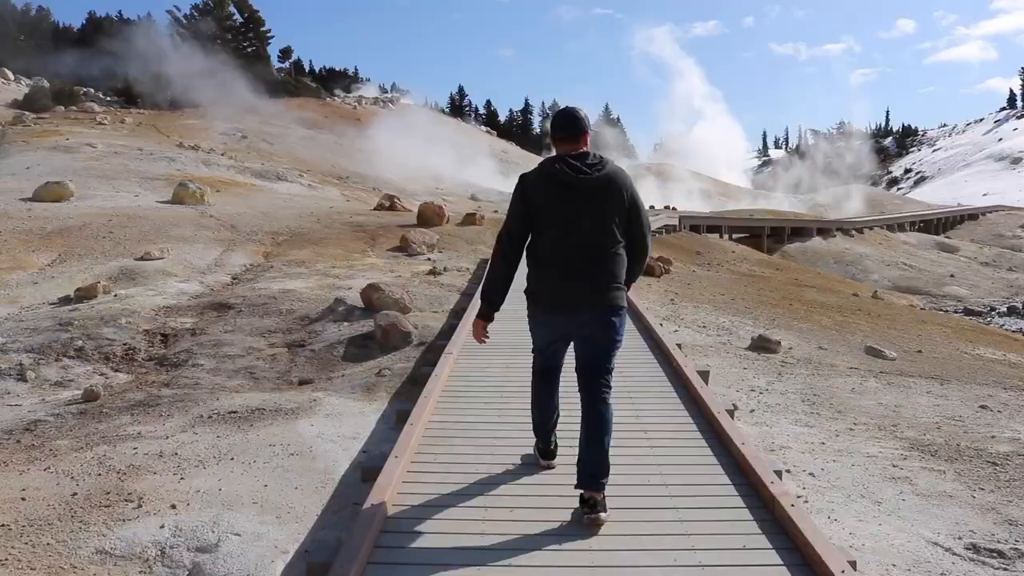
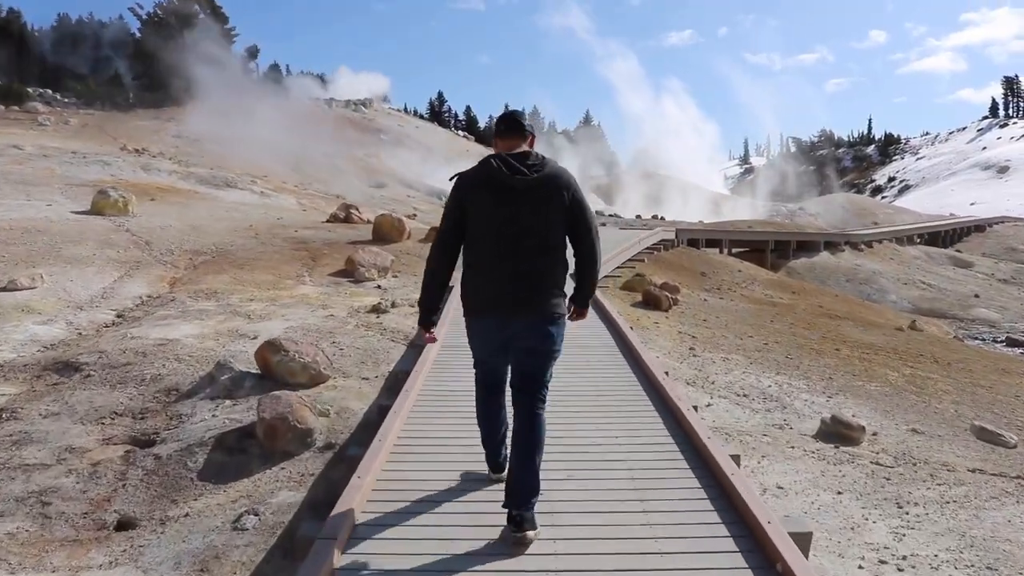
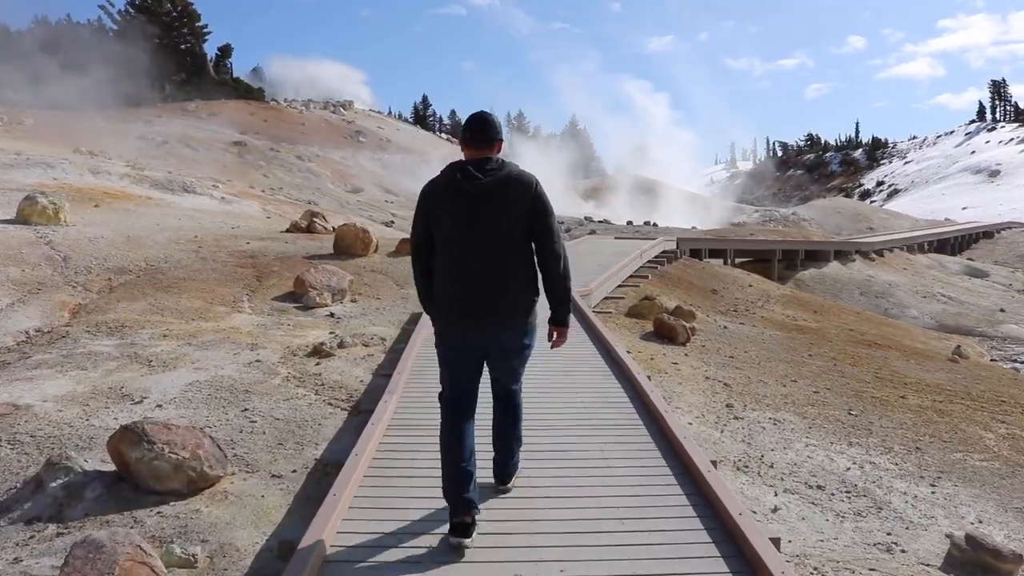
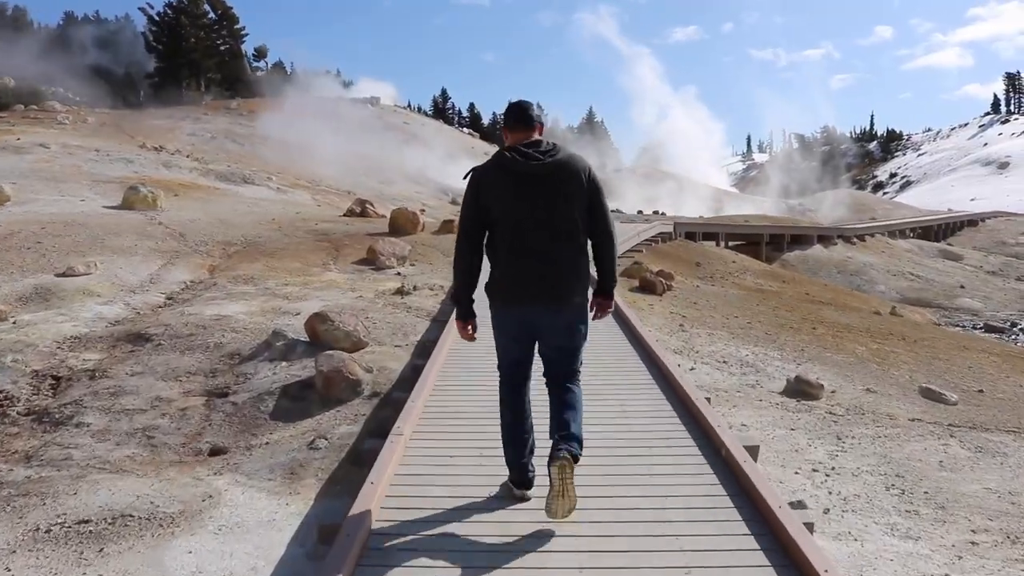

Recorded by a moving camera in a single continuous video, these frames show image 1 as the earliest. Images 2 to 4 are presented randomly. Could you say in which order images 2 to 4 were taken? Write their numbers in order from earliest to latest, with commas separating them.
4, 2, 3
